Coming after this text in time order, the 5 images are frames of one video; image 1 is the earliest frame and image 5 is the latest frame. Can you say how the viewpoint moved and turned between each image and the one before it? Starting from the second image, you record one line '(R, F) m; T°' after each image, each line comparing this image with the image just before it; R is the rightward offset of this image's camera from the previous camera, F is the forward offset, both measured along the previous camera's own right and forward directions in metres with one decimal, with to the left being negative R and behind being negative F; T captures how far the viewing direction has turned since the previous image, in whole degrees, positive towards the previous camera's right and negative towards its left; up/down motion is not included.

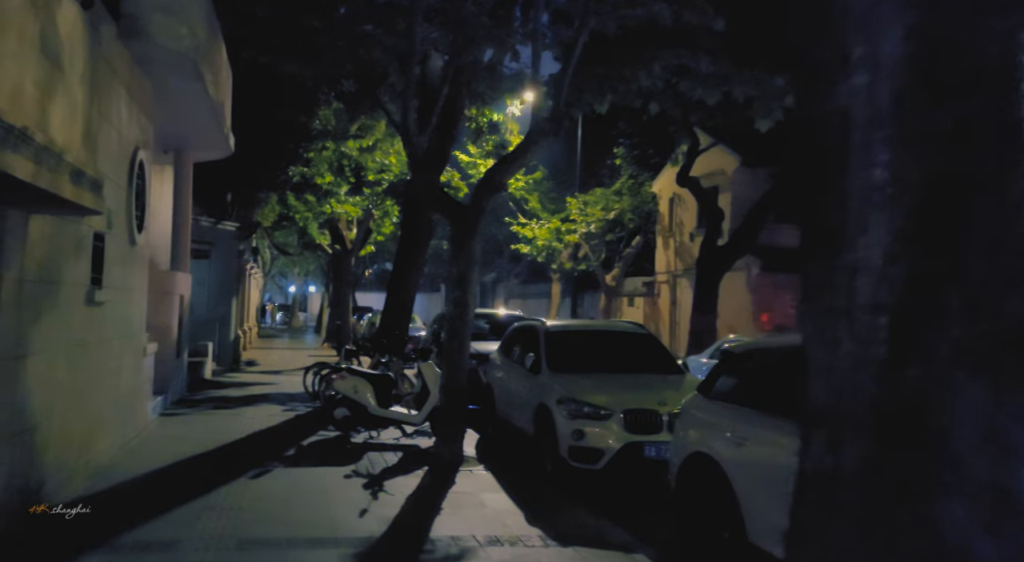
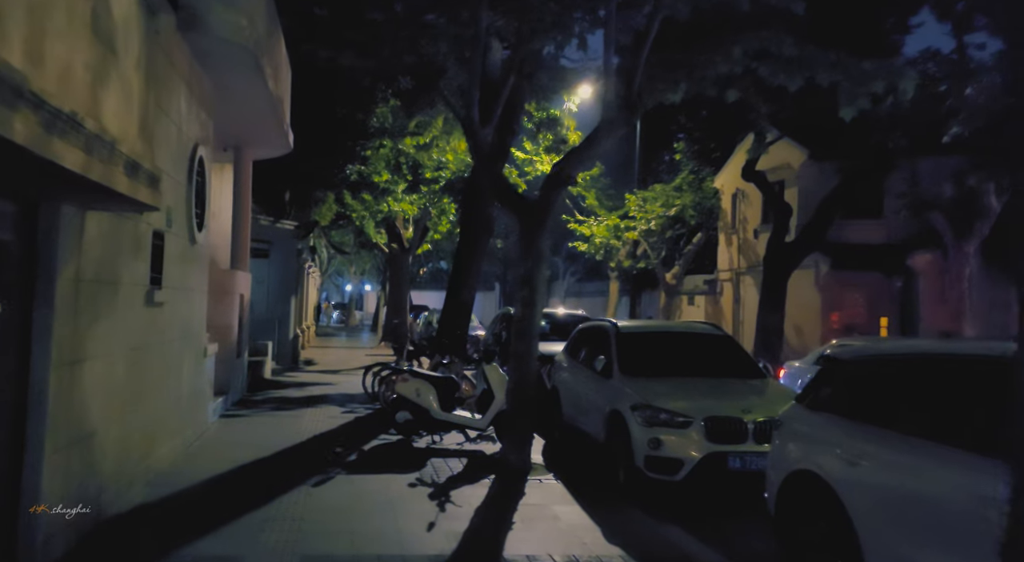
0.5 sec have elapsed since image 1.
(-0.2, +0.5) m; -4°
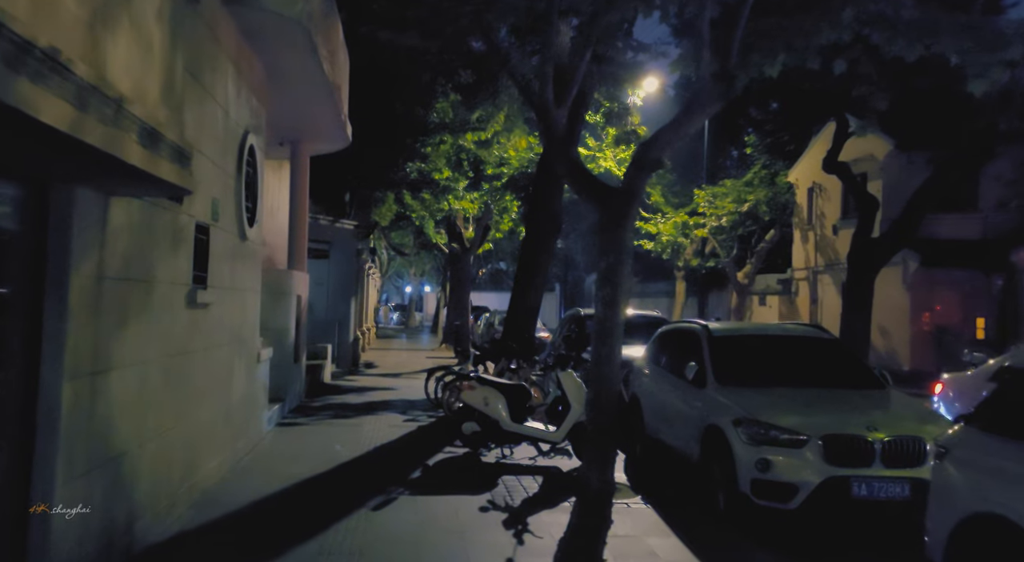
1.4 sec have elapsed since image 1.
(-0.2, +0.9) m; -4°
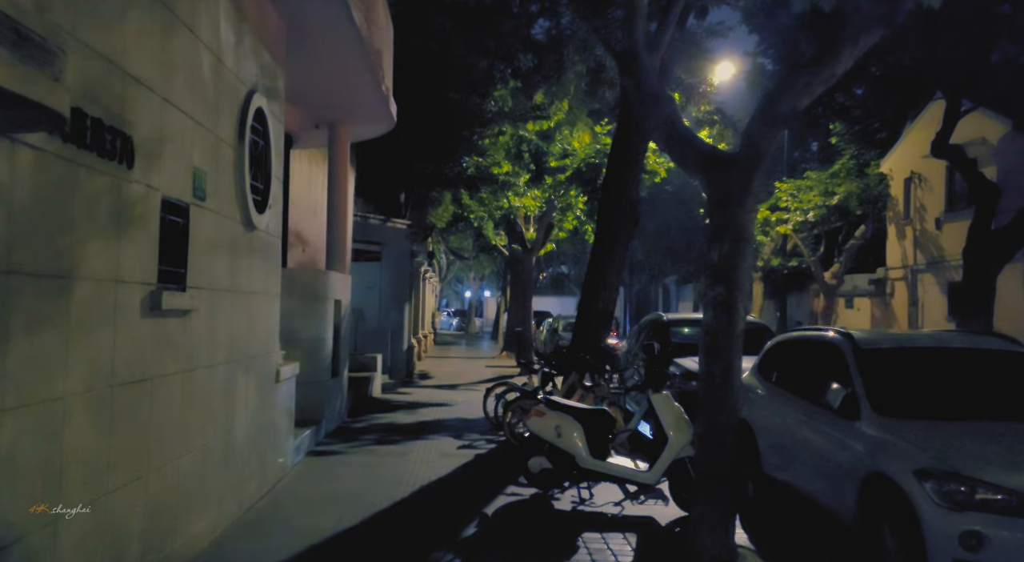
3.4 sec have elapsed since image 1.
(-0.2, +1.8) m; -5°
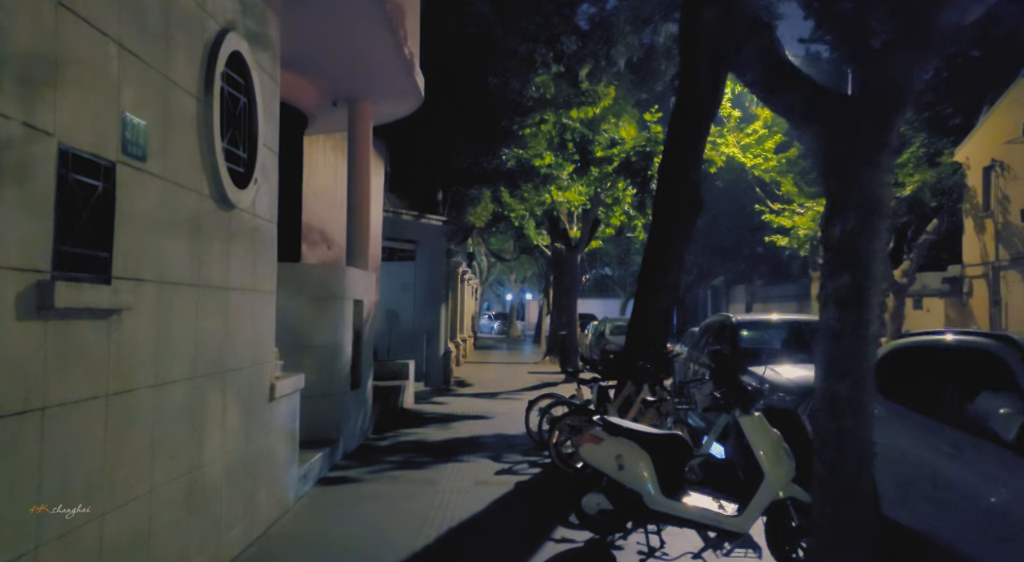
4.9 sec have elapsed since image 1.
(0.0, +1.4) m; -3°
